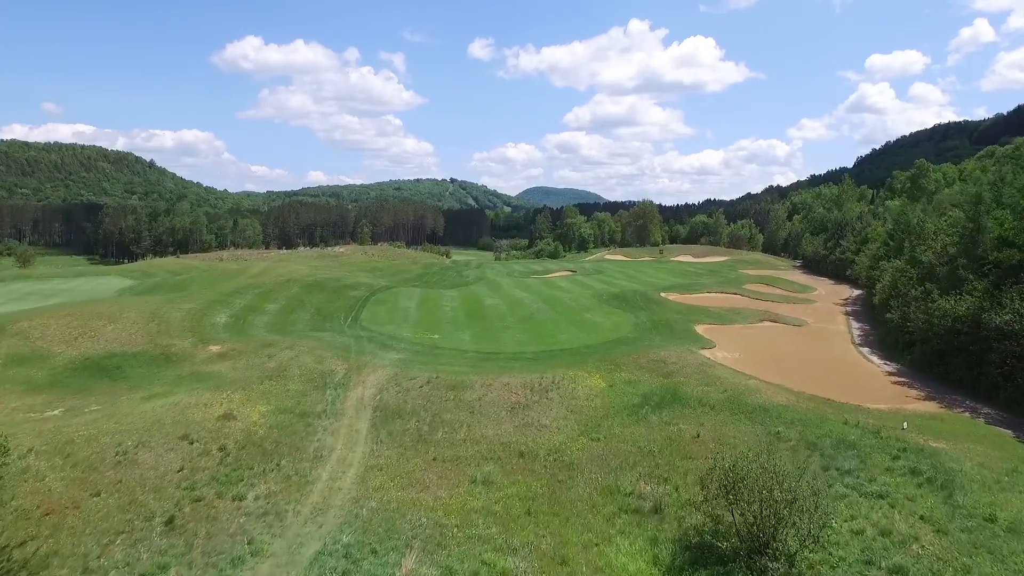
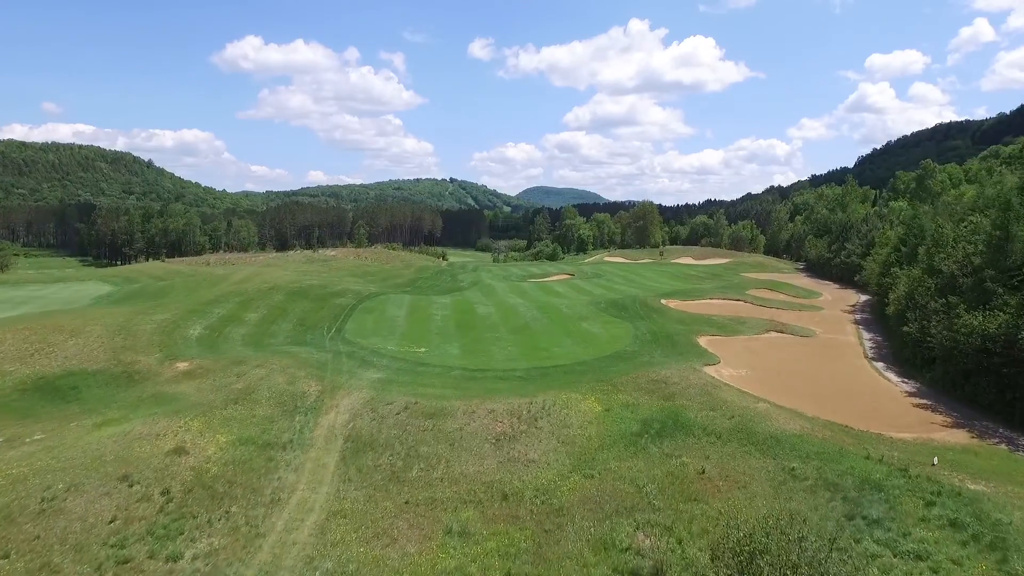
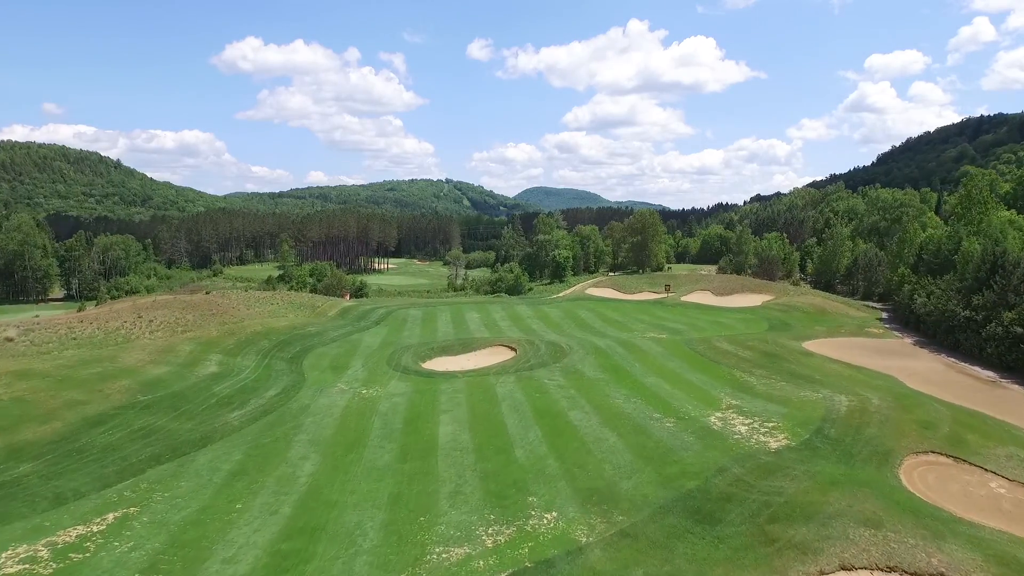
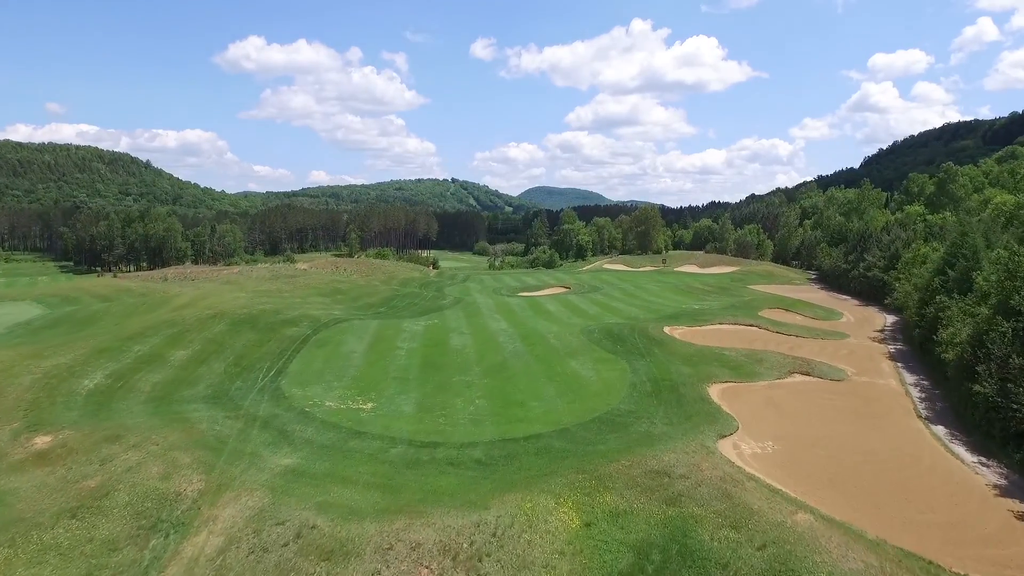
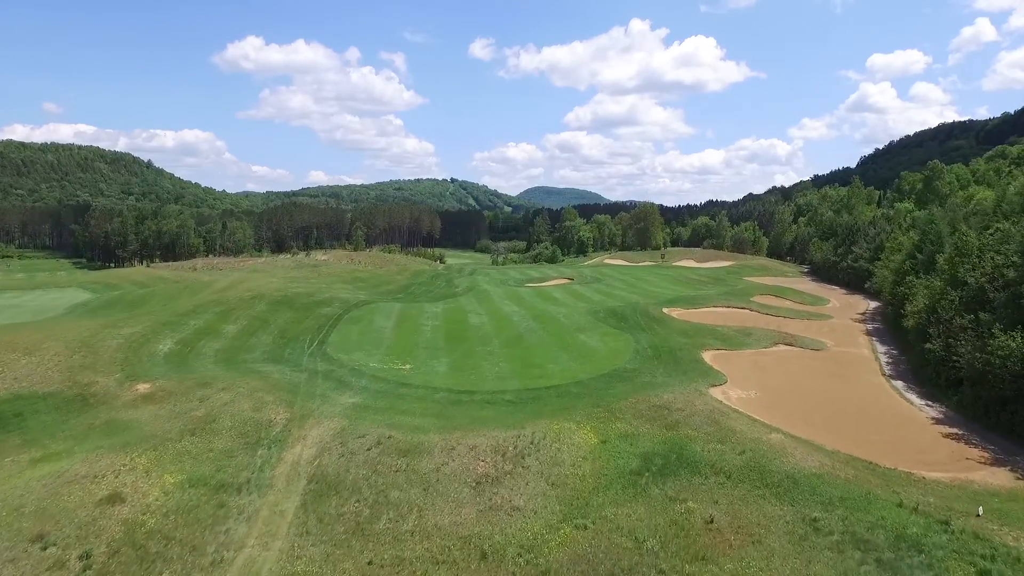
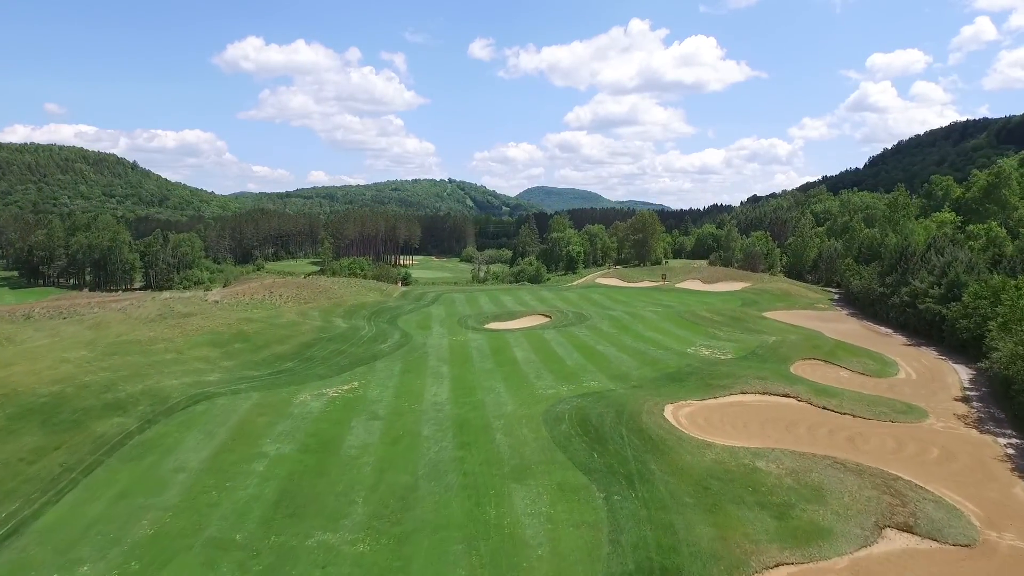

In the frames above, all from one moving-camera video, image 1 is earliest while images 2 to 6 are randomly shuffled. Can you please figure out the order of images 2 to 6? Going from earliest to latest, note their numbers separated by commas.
2, 5, 4, 6, 3
